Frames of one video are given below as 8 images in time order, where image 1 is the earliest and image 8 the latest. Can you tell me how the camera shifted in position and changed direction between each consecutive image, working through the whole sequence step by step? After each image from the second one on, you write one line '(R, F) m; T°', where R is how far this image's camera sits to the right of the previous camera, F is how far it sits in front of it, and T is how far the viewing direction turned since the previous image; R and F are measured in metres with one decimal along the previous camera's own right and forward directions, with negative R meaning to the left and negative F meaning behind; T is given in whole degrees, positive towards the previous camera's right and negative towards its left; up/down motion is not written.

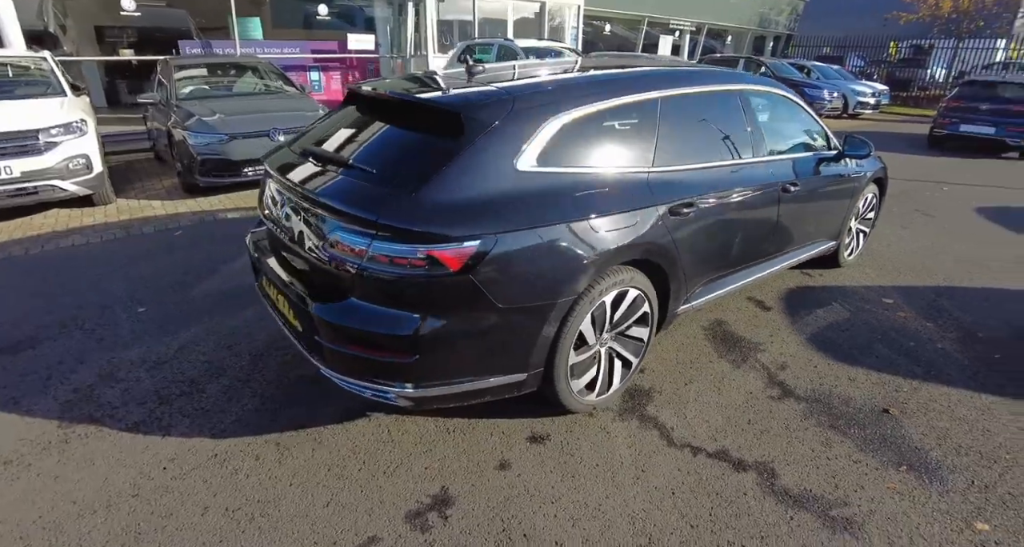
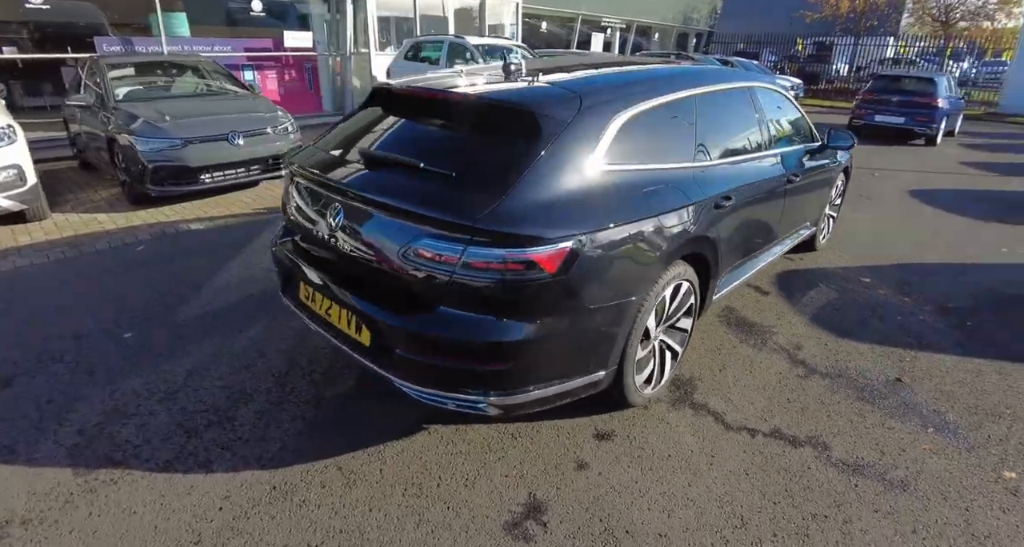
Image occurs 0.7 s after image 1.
(-0.7, +0.1) m; +8°
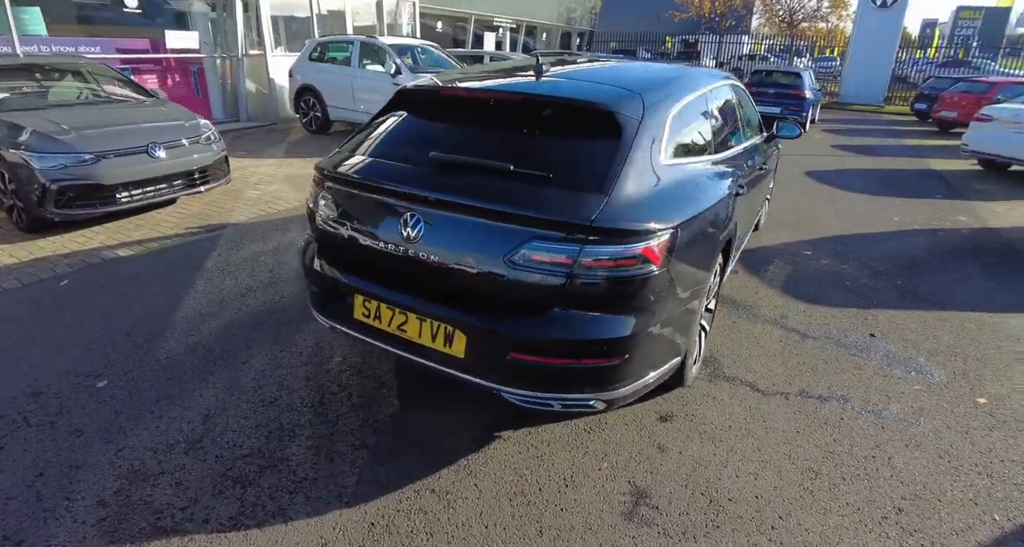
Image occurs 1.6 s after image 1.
(-0.9, +0.1) m; +13°
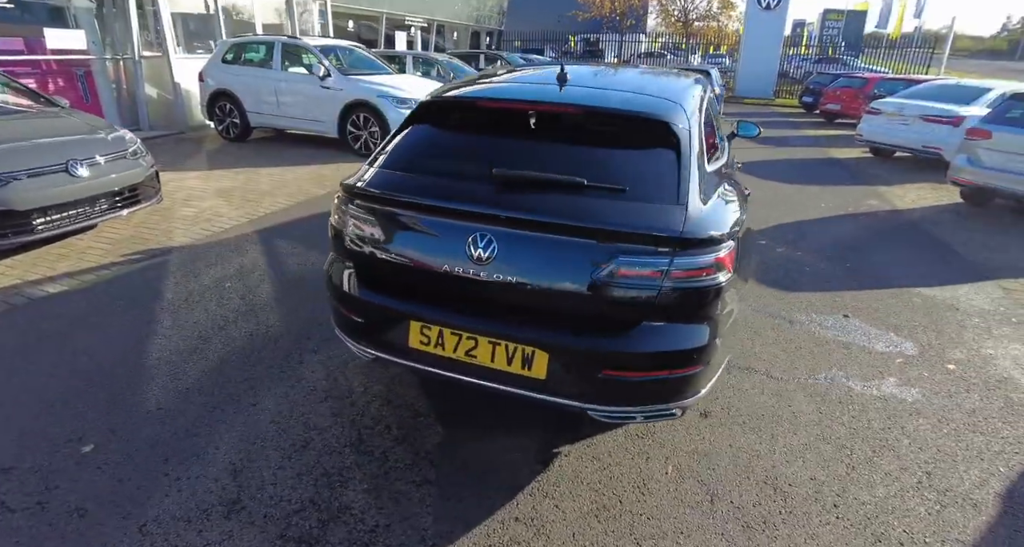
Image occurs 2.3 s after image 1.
(-0.7, +0.1) m; +10°
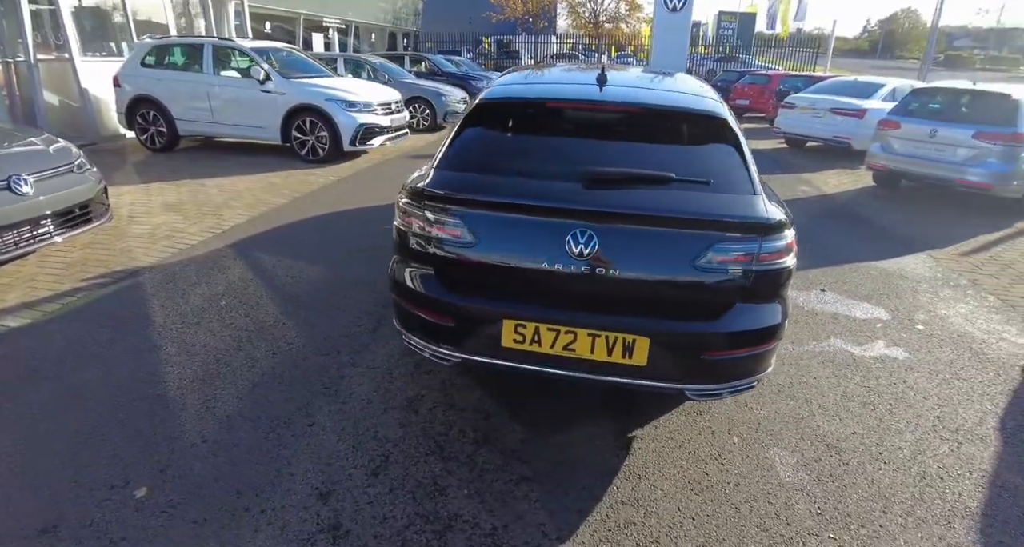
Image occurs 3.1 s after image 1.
(-0.8, 0.0) m; +10°
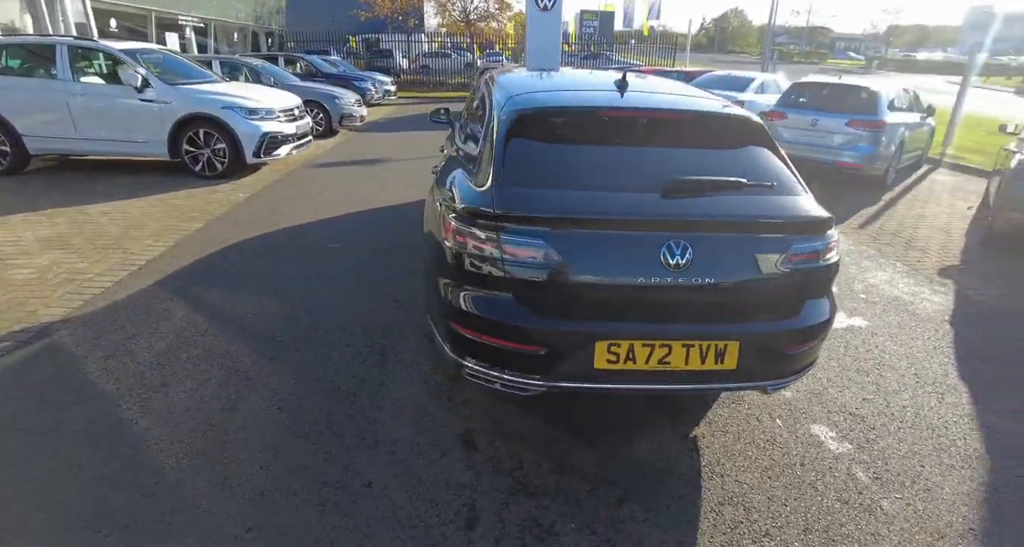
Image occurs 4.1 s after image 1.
(-0.9, +0.2) m; +14°
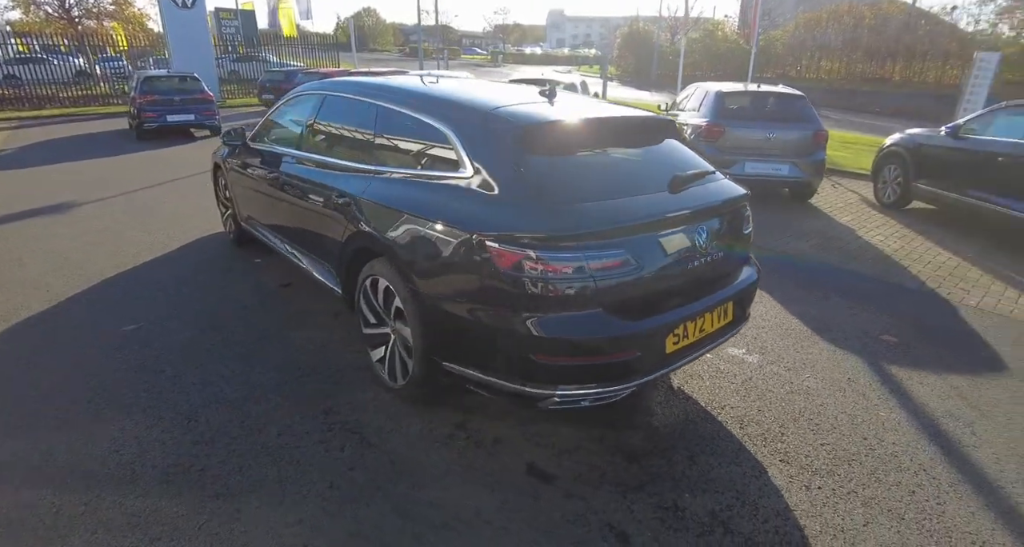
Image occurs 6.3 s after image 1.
(-1.6, +0.6) m; +34°
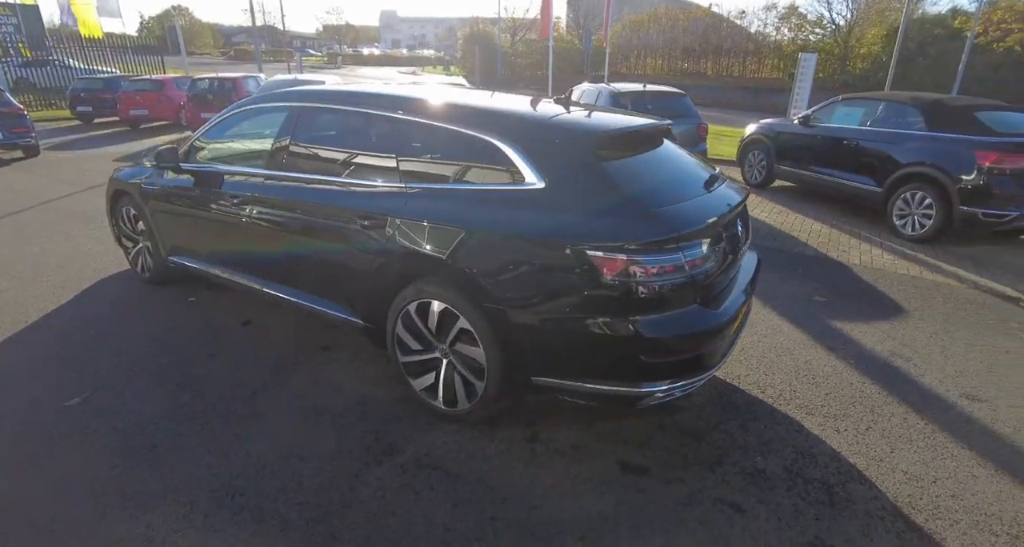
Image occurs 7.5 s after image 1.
(-1.1, +0.2) m; +16°
